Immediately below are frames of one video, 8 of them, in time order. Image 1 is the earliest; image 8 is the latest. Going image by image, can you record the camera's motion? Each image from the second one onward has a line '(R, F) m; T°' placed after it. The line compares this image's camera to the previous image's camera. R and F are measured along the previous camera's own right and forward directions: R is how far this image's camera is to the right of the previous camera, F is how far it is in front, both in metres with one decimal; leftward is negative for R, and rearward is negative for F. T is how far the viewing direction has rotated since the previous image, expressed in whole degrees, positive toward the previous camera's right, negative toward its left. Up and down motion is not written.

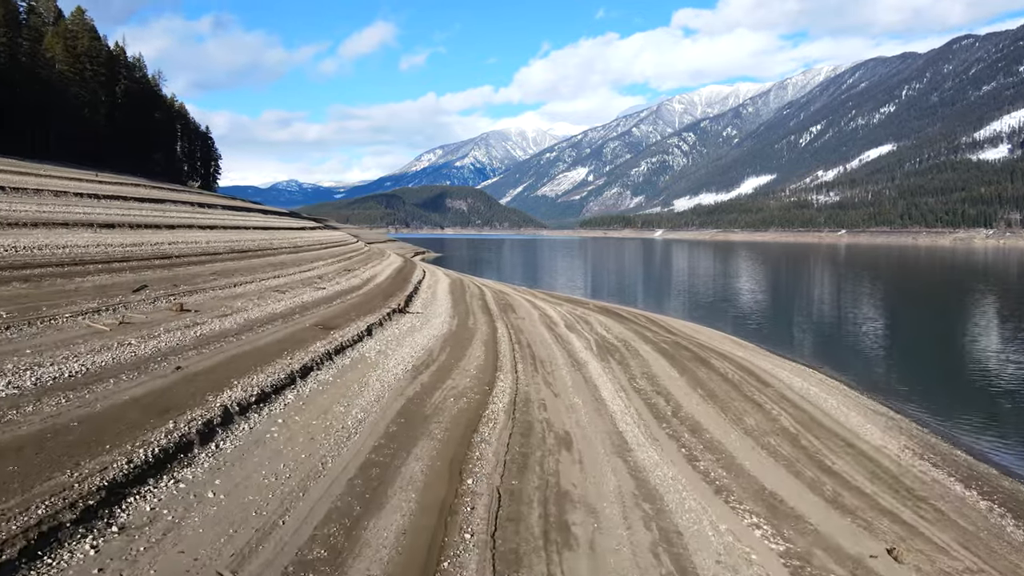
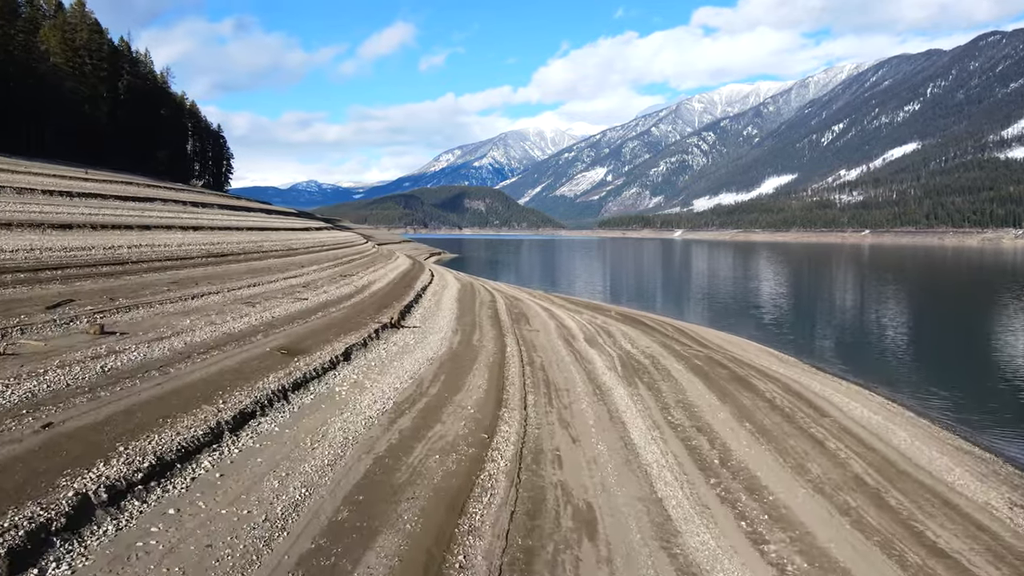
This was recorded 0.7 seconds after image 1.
(+0.3, +3.7) m; -2°
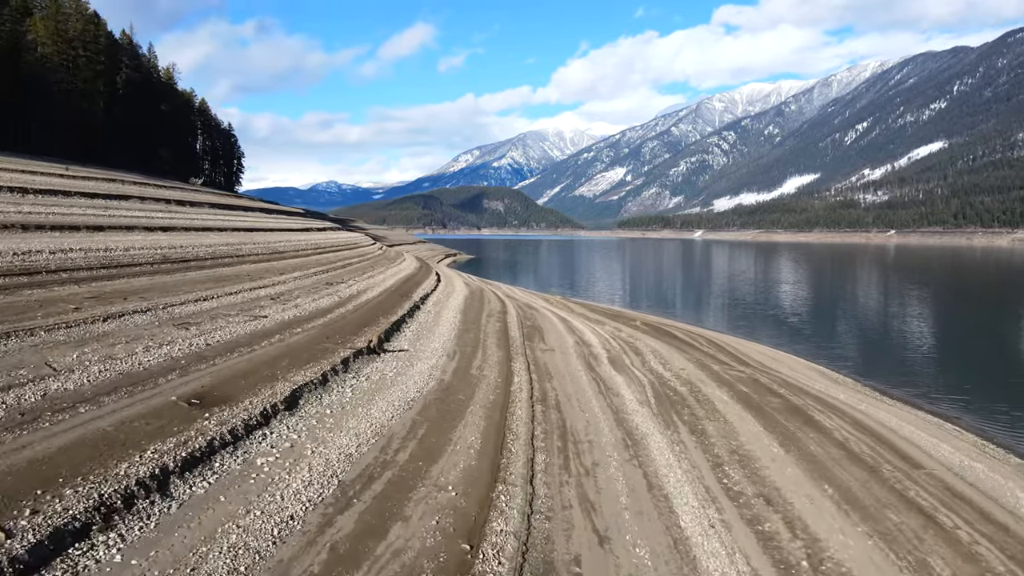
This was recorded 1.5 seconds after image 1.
(+0.3, +4.5) m; -2°
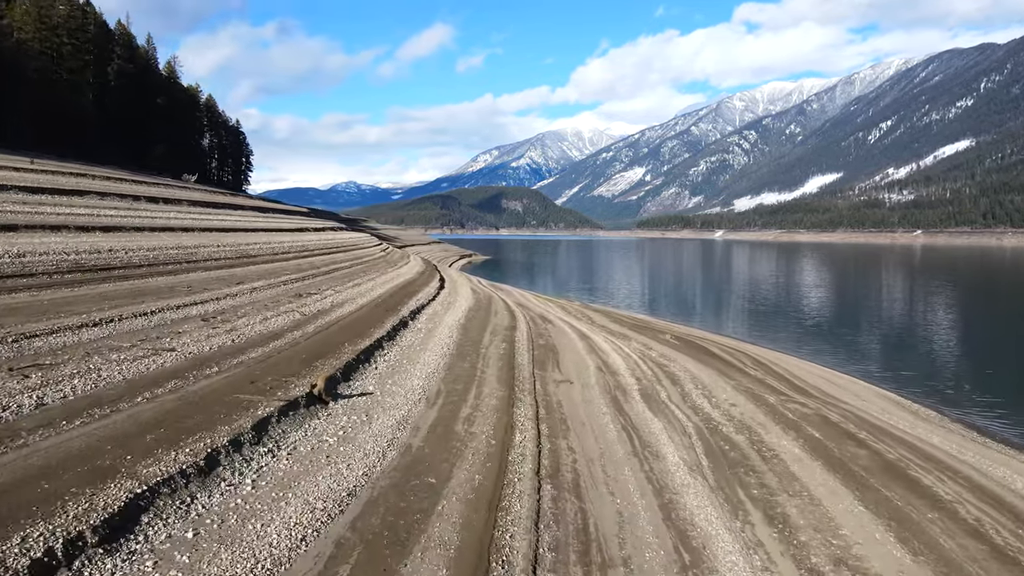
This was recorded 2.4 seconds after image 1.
(+0.4, +5.2) m; -2°
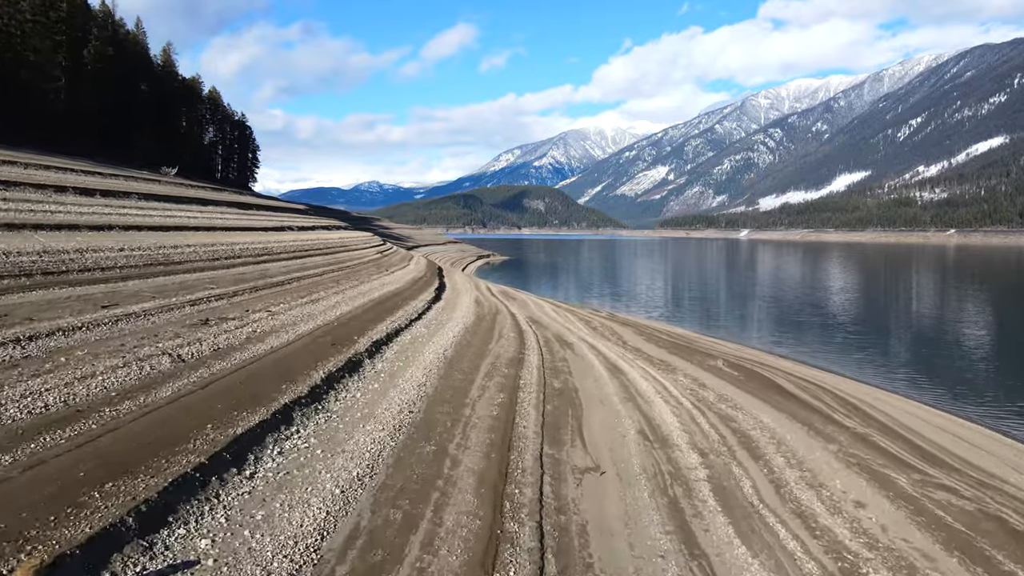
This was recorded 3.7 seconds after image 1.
(+0.6, +7.5) m; -2°
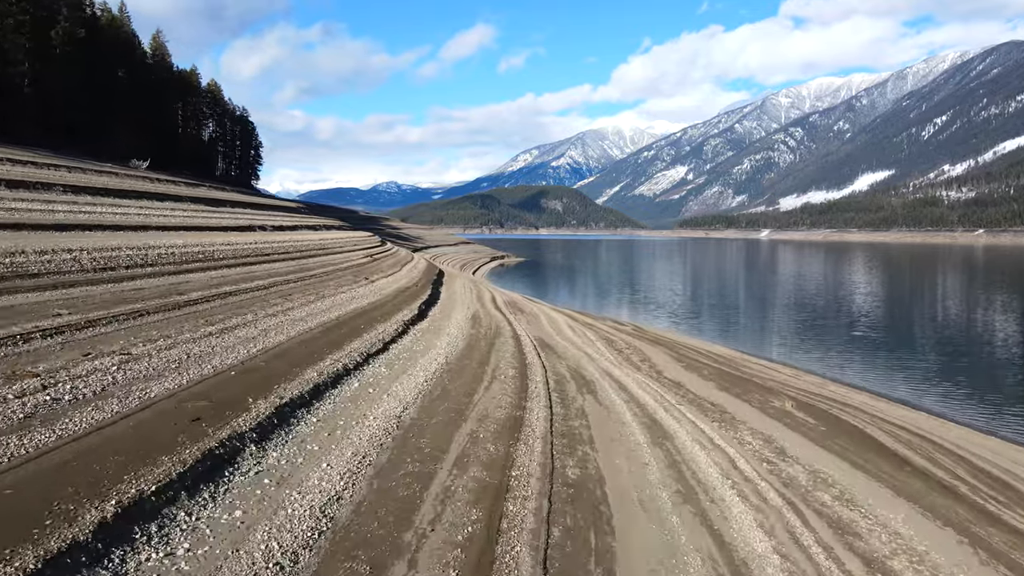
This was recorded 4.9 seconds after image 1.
(+0.6, +6.9) m; -2°
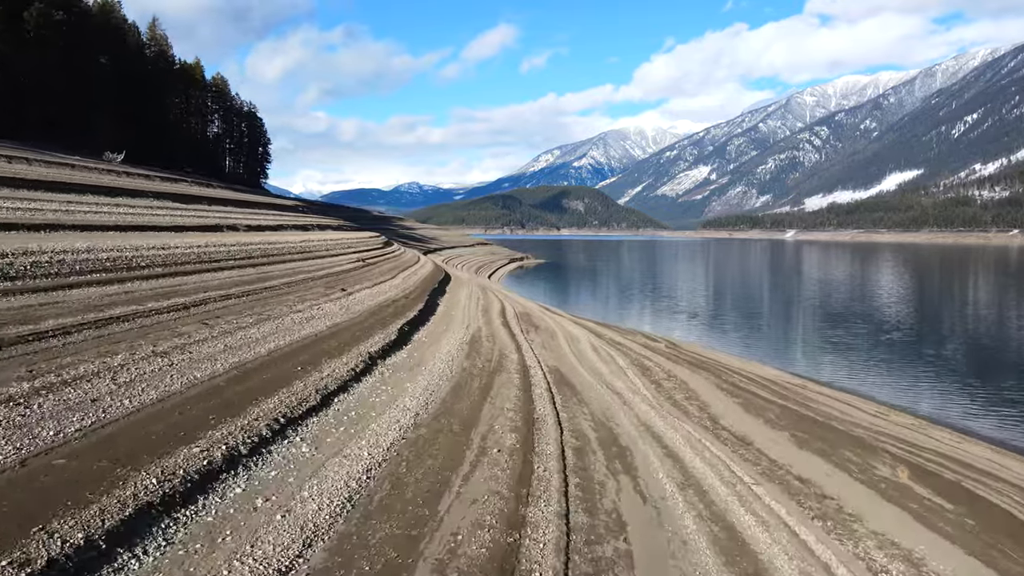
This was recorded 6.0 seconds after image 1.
(+0.5, +6.2) m; -2°
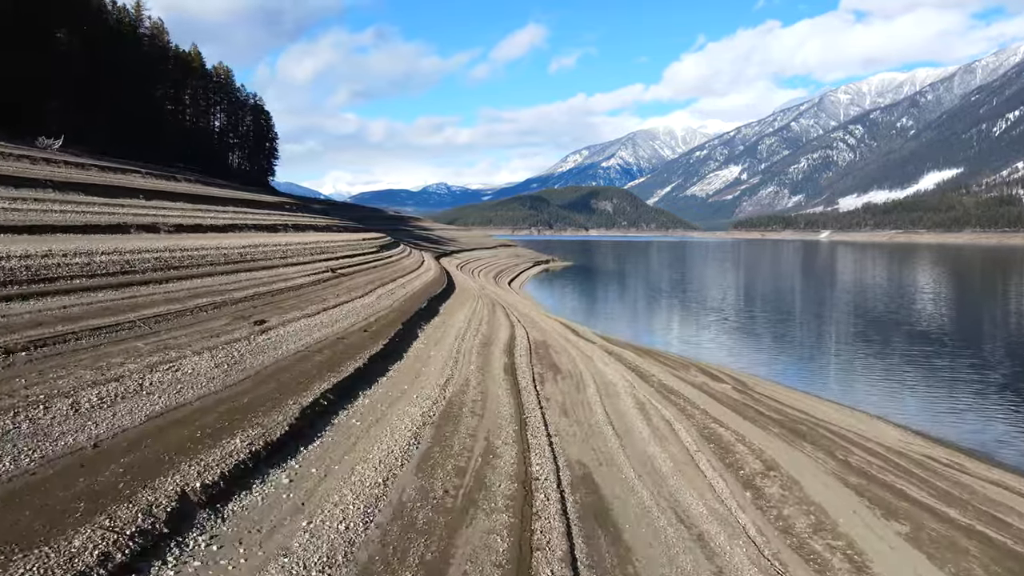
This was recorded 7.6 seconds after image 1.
(+0.7, +9.3) m; -3°
